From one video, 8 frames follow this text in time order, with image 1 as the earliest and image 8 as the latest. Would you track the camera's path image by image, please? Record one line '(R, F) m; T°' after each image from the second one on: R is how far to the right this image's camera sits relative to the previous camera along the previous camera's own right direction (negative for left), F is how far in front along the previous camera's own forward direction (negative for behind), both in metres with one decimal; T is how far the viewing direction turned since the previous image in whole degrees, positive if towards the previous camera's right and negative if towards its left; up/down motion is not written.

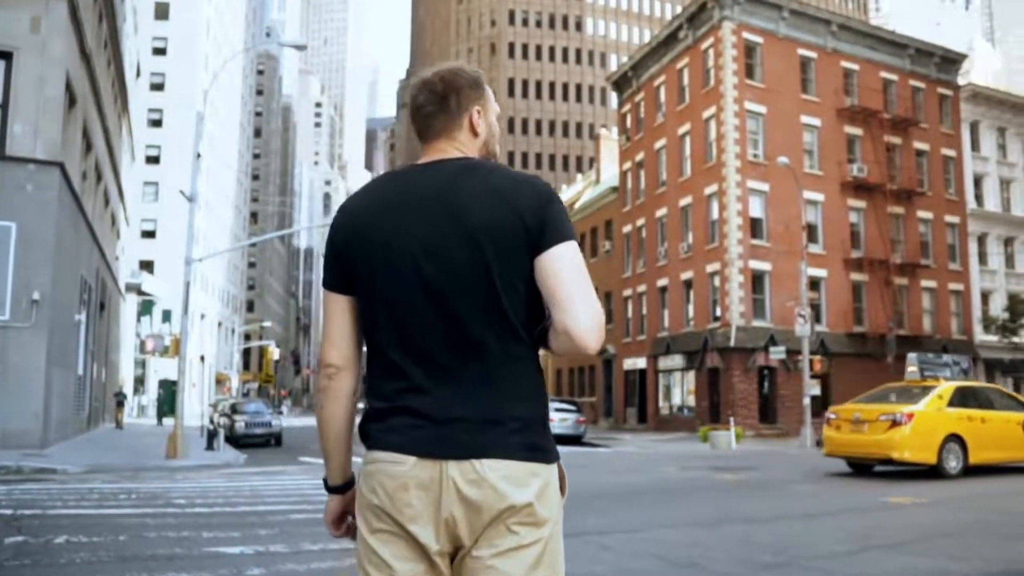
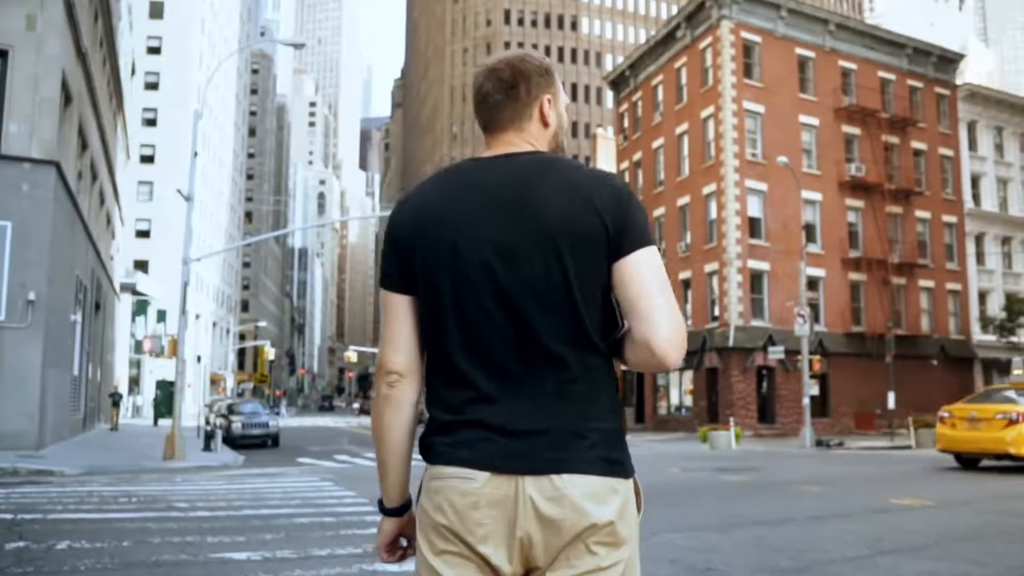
(-0.2, +0.2) m; 0°
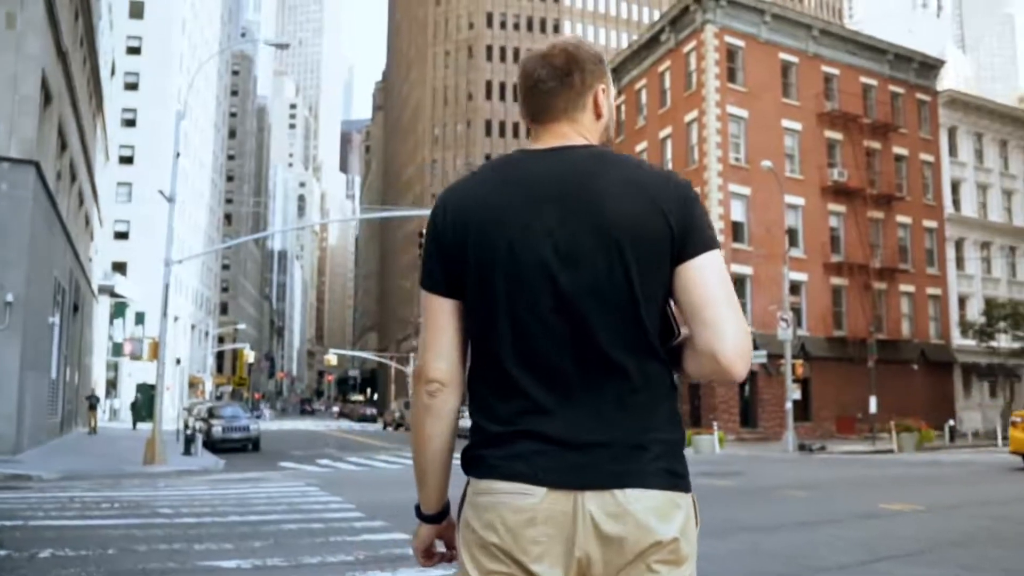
(-0.2, +0.2) m; +1°
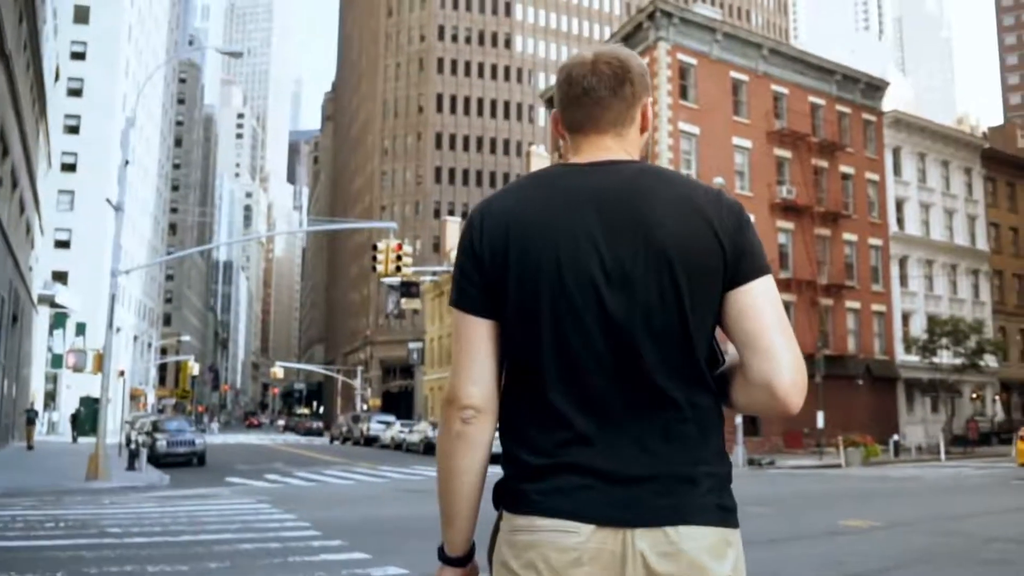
(-0.2, +0.2) m; +3°
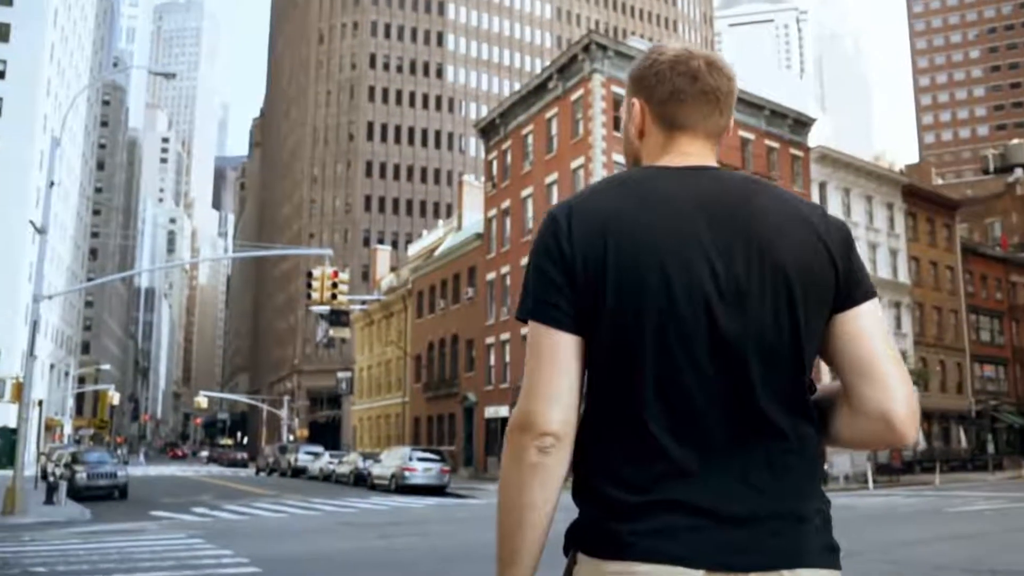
(-0.3, +0.3) m; +4°
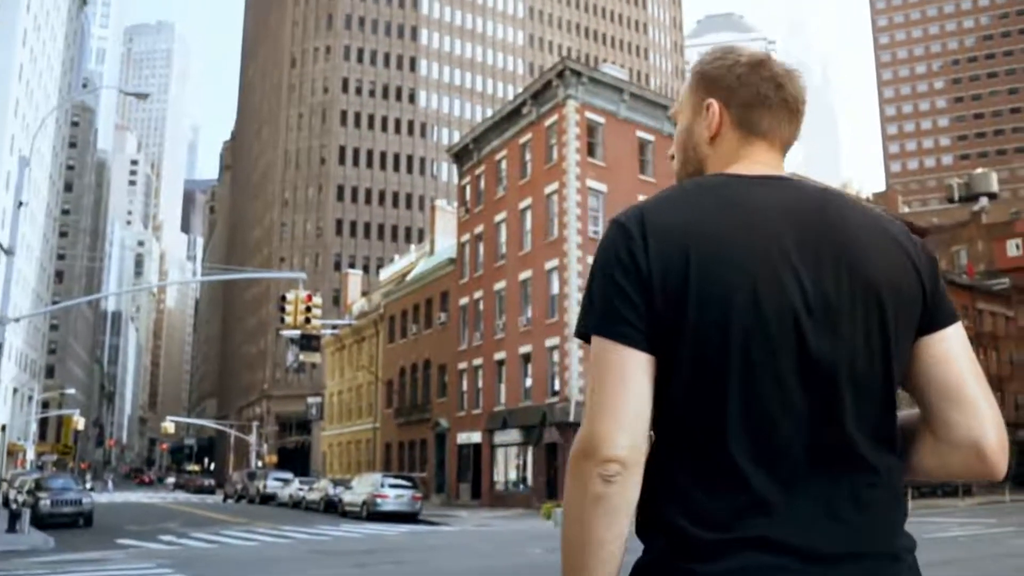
(-0.2, +0.2) m; +2°
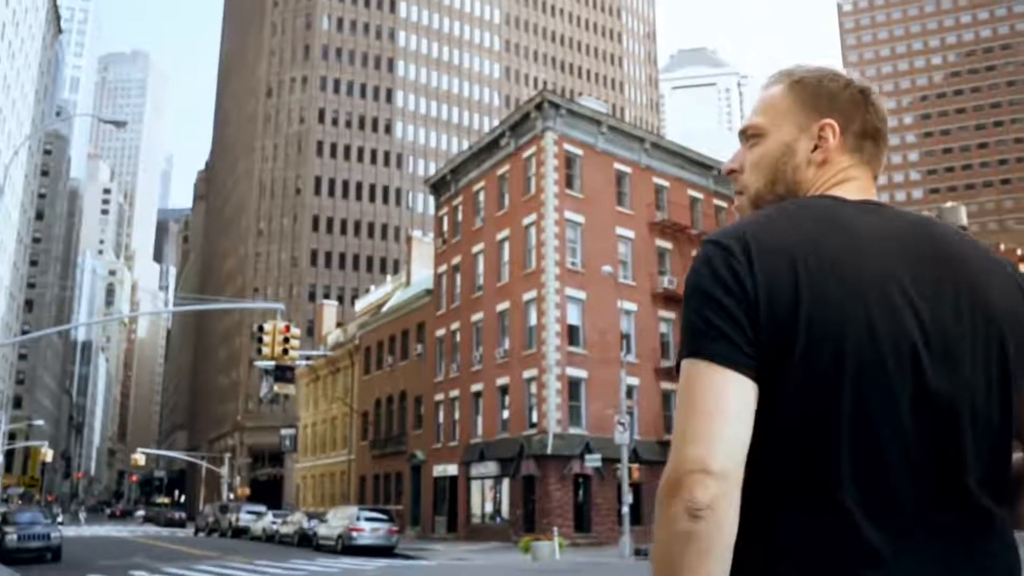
(-0.2, +0.1) m; +1°
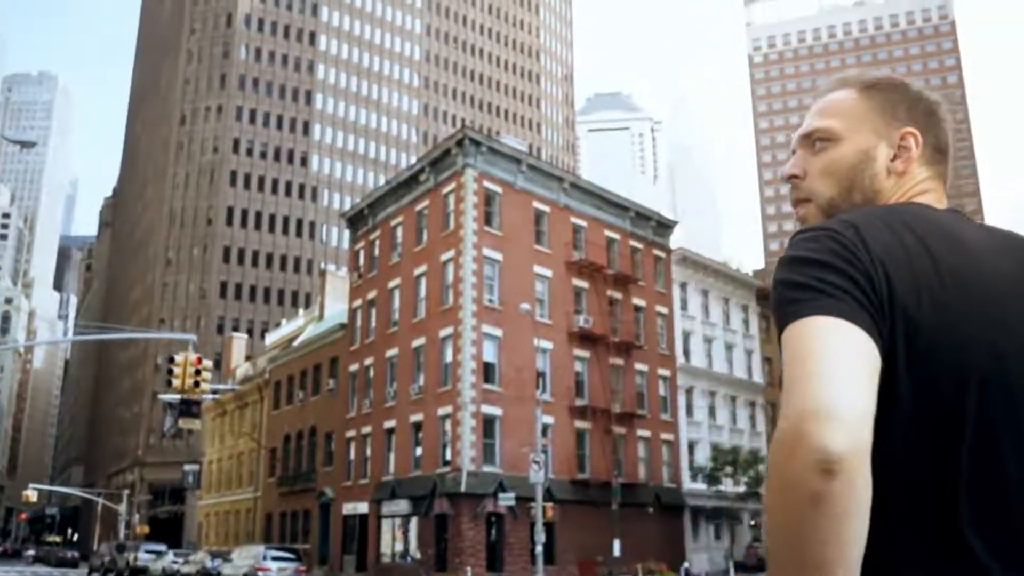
(-0.3, +0.2) m; +5°
